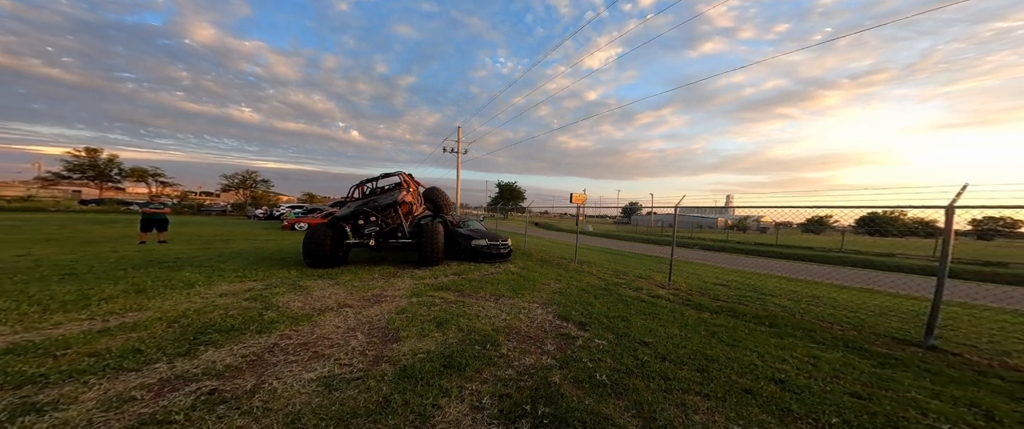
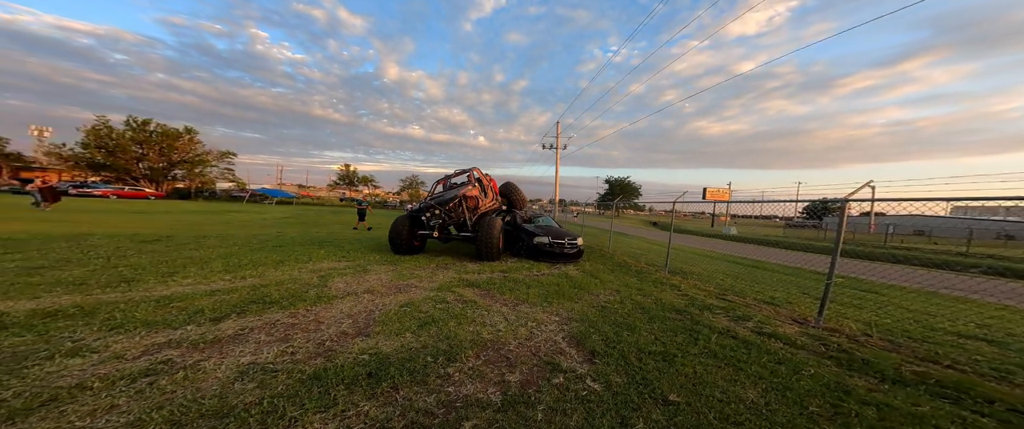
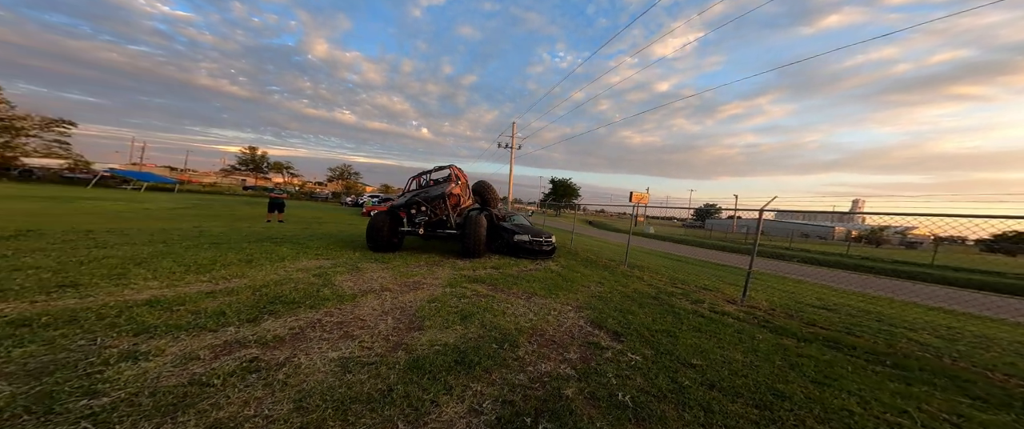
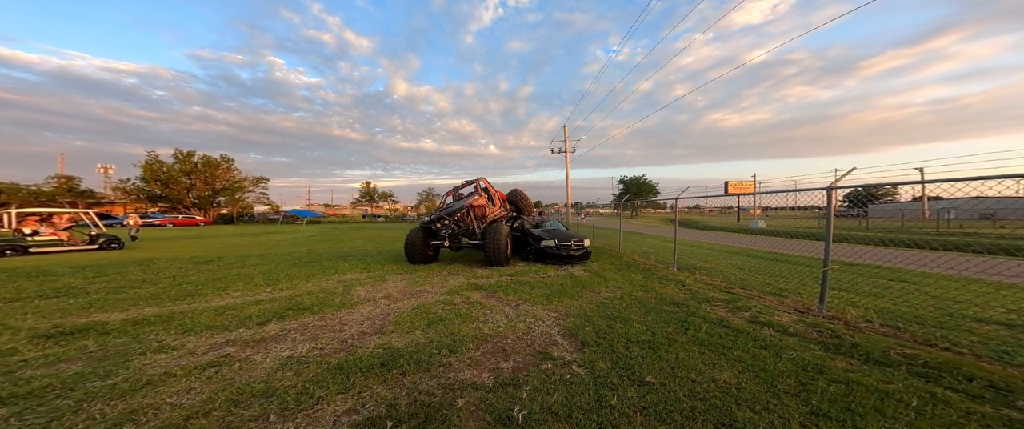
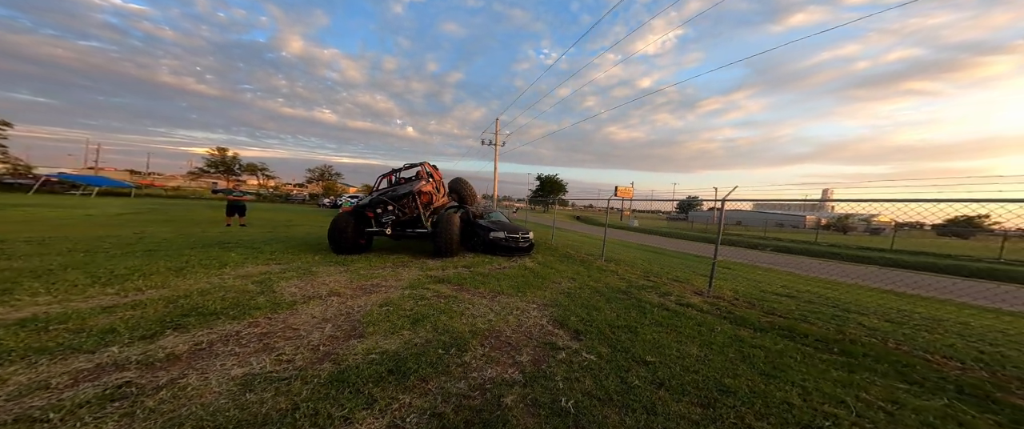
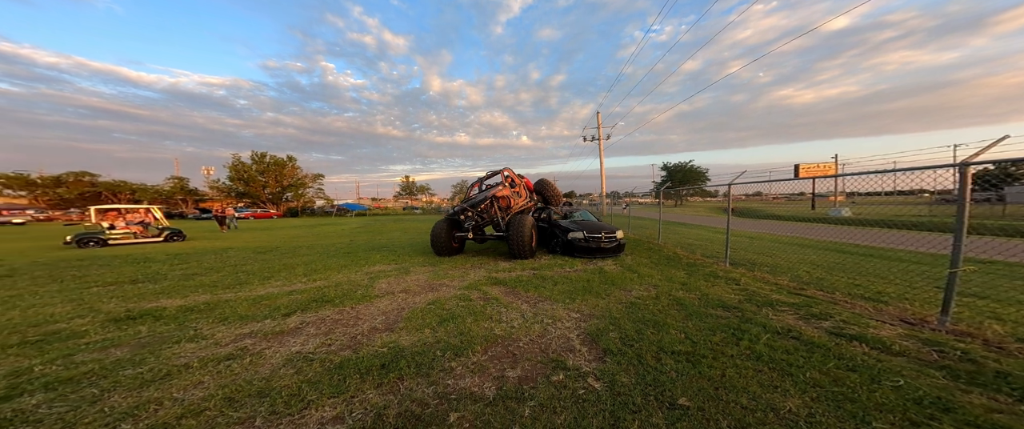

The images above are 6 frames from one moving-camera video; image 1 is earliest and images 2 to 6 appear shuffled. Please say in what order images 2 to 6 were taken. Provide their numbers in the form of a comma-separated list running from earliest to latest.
3, 5, 2, 6, 4
